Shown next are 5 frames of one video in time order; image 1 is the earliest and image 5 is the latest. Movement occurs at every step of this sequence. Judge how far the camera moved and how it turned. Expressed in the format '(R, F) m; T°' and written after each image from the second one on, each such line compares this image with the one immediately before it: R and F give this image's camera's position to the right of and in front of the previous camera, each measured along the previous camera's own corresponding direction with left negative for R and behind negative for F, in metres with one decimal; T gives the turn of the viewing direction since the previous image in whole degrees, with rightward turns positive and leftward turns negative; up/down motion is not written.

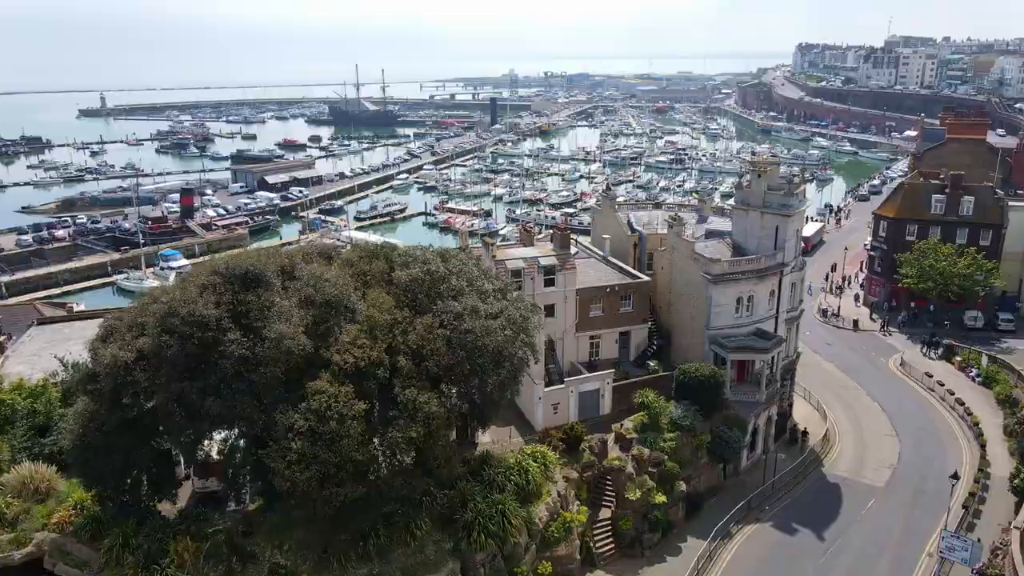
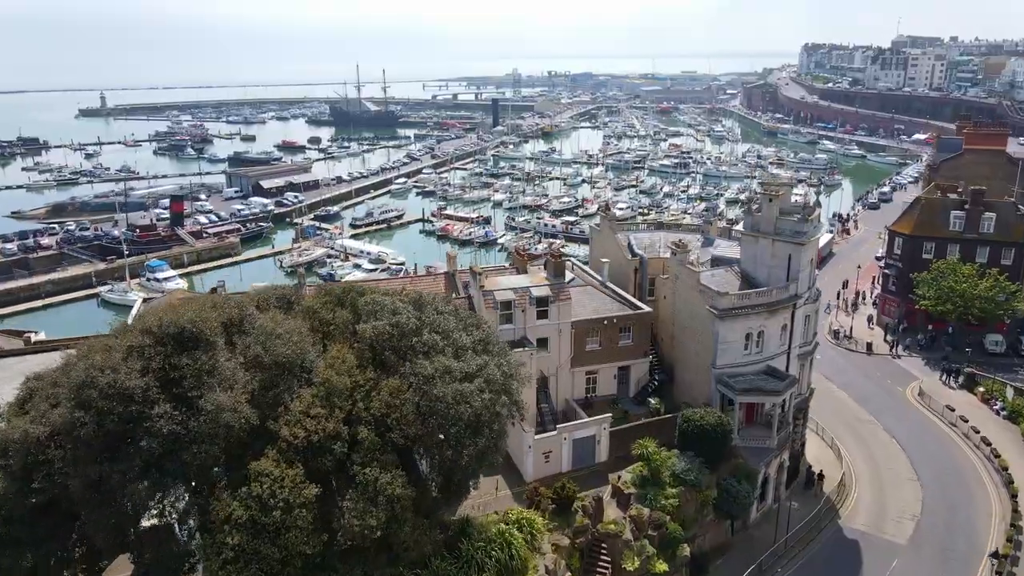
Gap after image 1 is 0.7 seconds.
(+0.5, +2.2) m; 0°
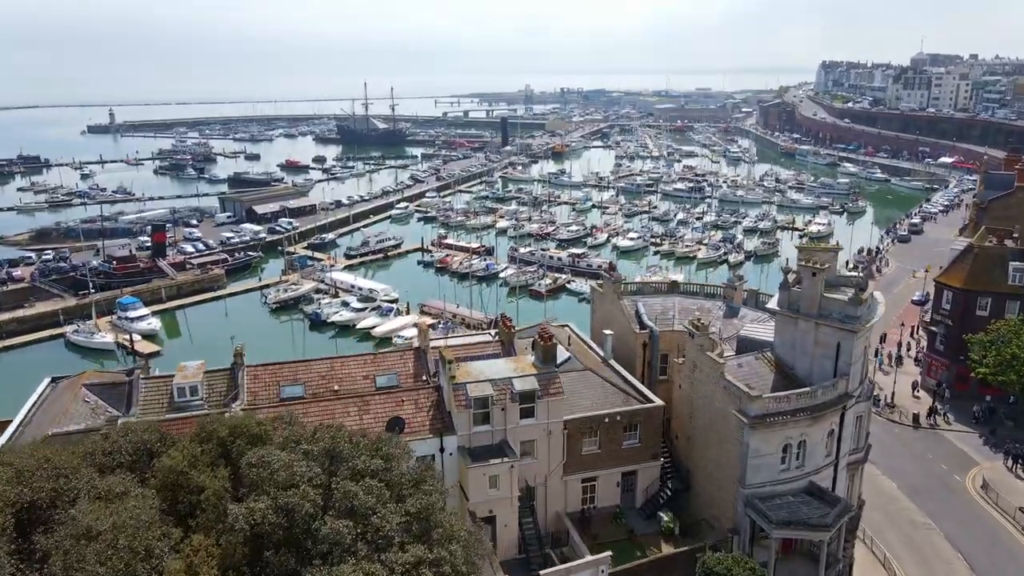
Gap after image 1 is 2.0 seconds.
(+1.0, +5.0) m; -1°
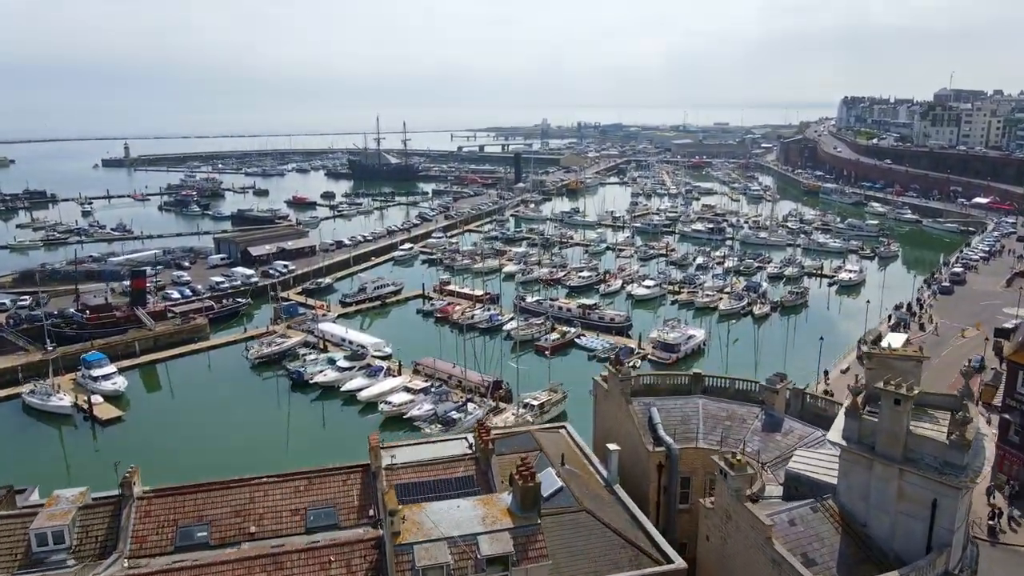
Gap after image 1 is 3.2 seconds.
(+1.0, +5.5) m; -1°
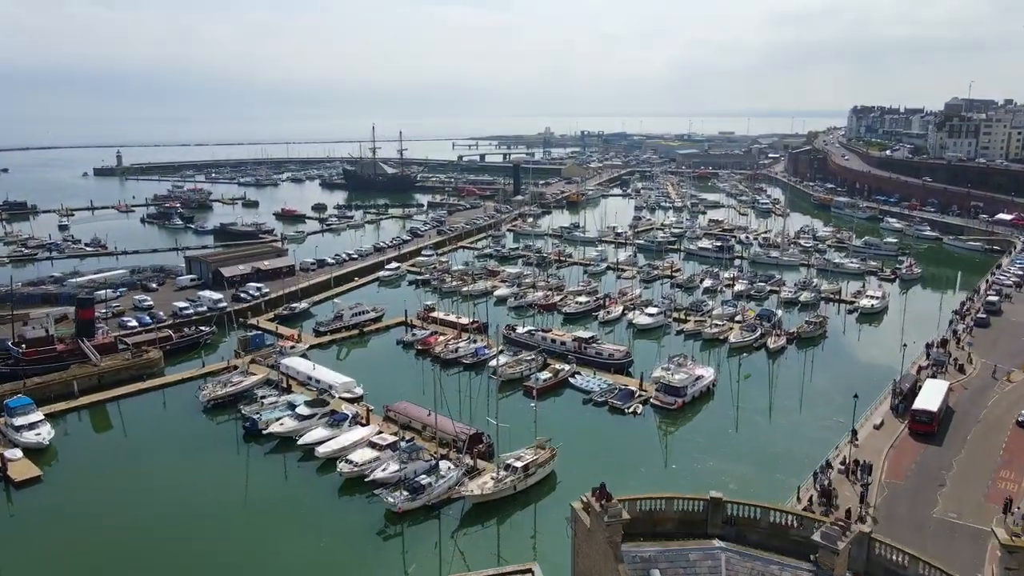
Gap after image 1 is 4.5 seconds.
(+1.3, +6.5) m; 0°
